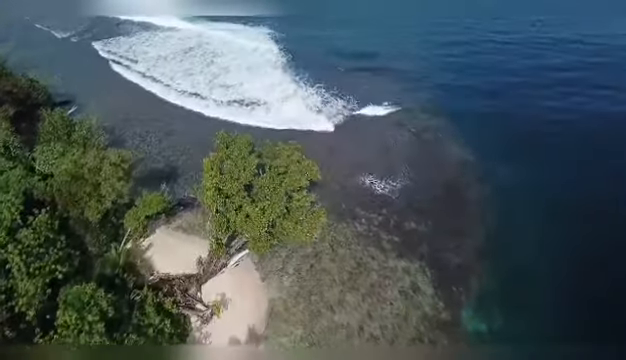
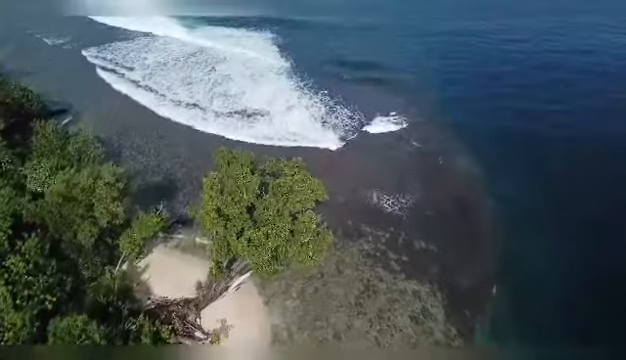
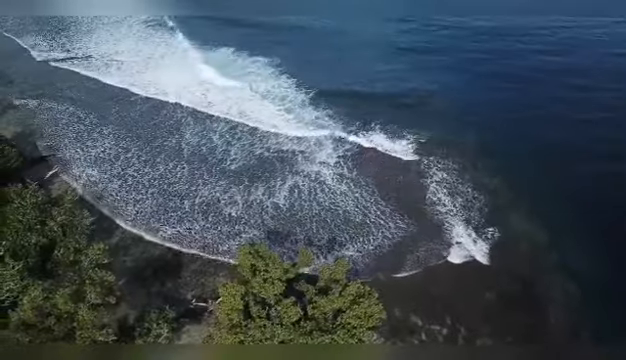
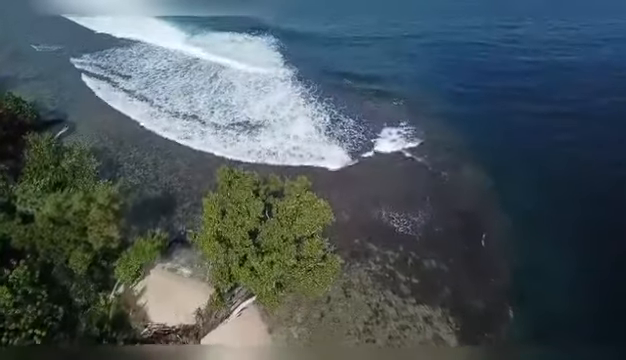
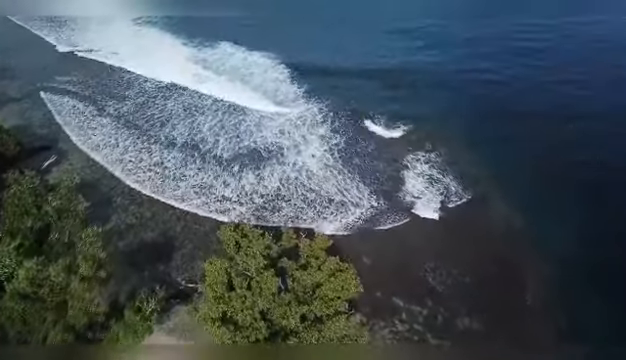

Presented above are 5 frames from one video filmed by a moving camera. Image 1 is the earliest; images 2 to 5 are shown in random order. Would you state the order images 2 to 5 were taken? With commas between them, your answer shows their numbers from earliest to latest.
2, 4, 5, 3
